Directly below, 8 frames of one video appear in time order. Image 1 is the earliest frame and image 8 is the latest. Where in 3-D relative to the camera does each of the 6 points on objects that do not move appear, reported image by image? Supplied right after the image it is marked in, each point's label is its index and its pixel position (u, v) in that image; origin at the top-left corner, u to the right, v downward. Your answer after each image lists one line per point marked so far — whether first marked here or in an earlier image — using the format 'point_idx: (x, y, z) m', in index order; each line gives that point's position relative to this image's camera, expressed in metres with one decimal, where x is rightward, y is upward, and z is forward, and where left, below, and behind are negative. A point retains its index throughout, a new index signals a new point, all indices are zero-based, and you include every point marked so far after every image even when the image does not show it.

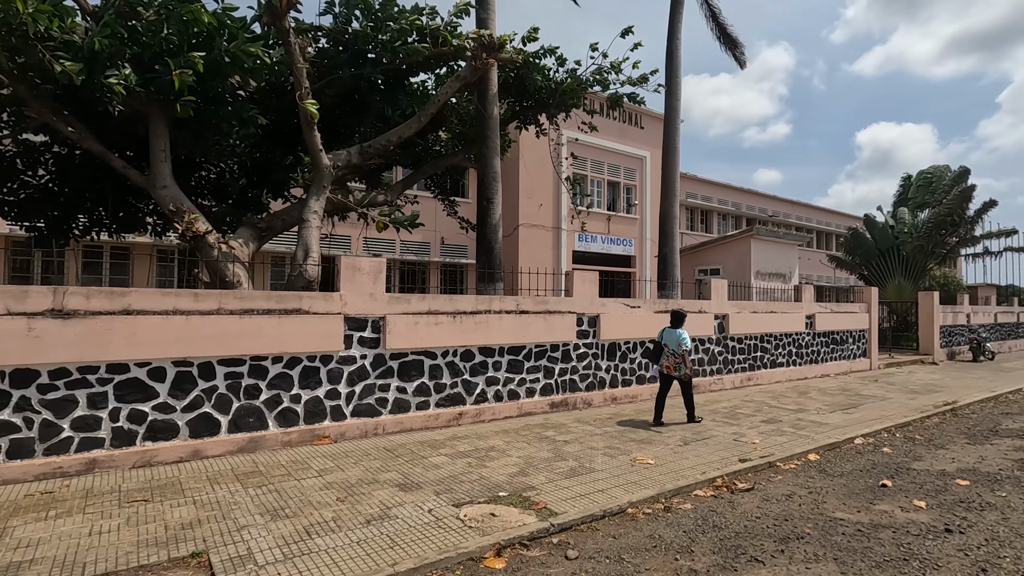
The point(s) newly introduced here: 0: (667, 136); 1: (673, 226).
0: (+3.5, +3.4, +12.2) m
1: (+3.7, +1.4, +12.2) m
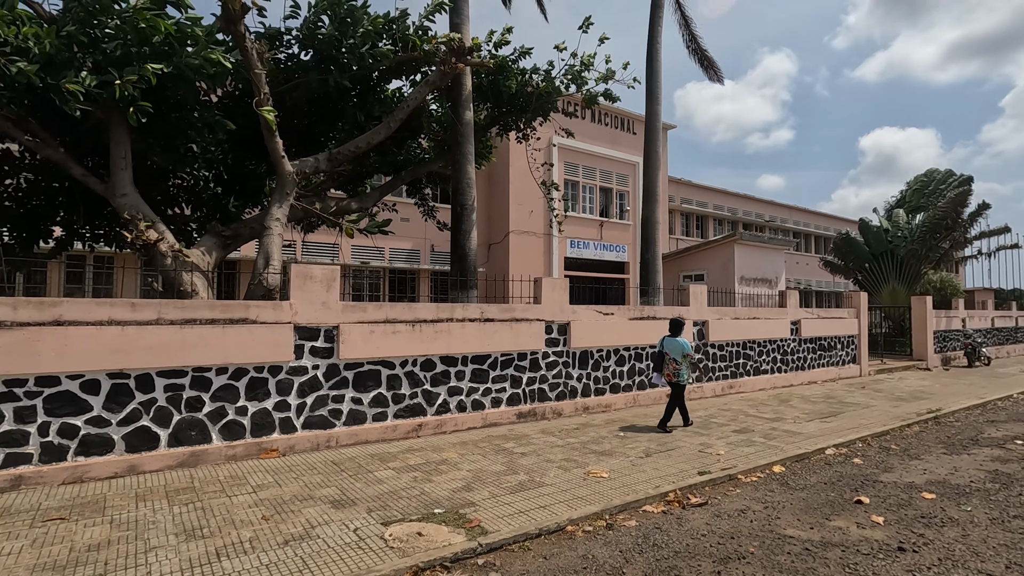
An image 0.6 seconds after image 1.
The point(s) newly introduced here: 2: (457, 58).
0: (+3.1, +3.3, +12.1) m
1: (+3.2, +1.3, +12.0) m
2: (-0.9, +3.8, +8.8) m
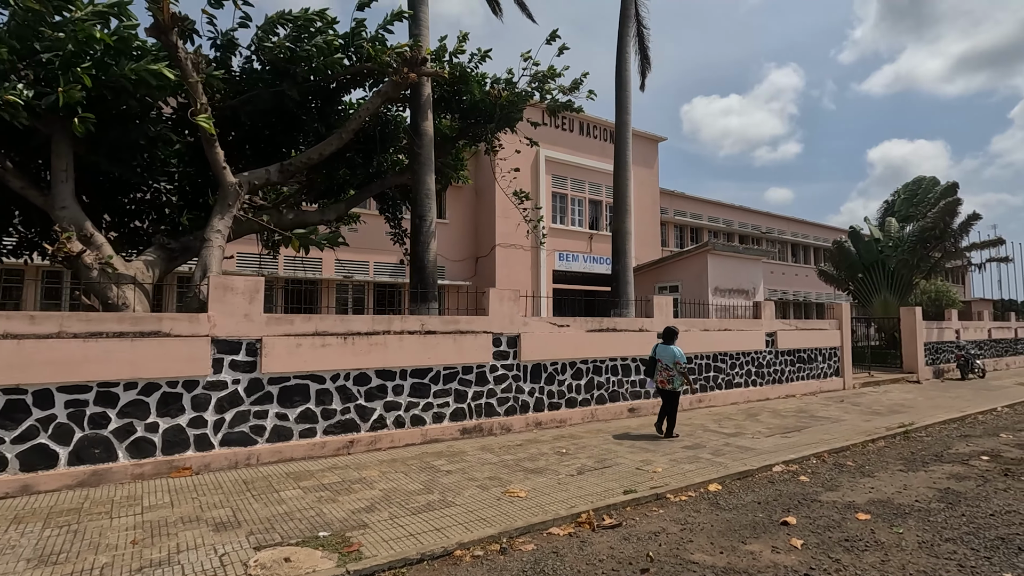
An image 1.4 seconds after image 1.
0: (+2.4, +3.0, +11.9) m
1: (+2.5, +1.0, +11.8) m
2: (-1.7, +3.6, +8.7) m
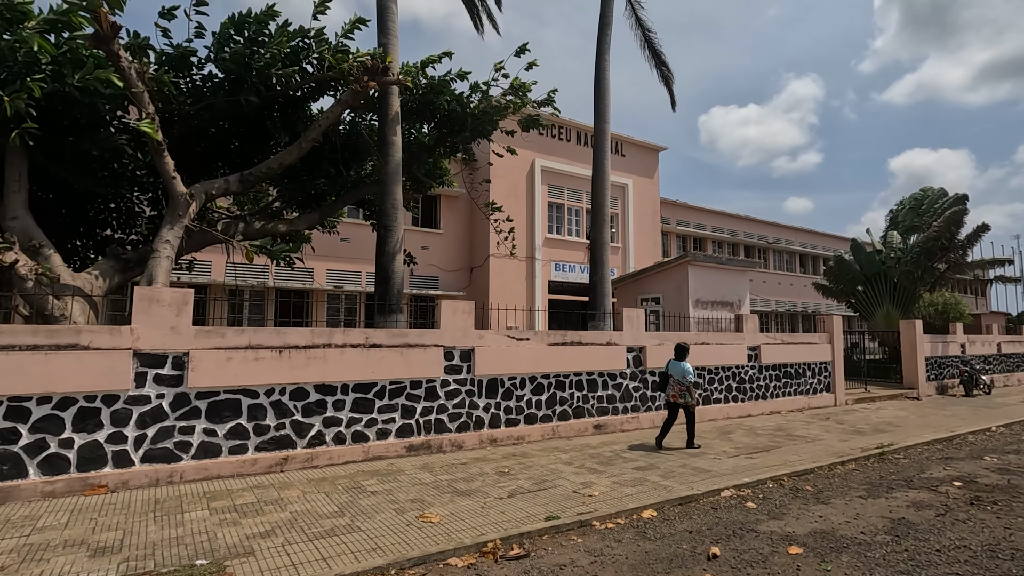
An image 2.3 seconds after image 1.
0: (+1.8, +2.8, +11.7) m
1: (+2.0, +0.7, +11.5) m
2: (-2.3, +3.4, +8.6) m
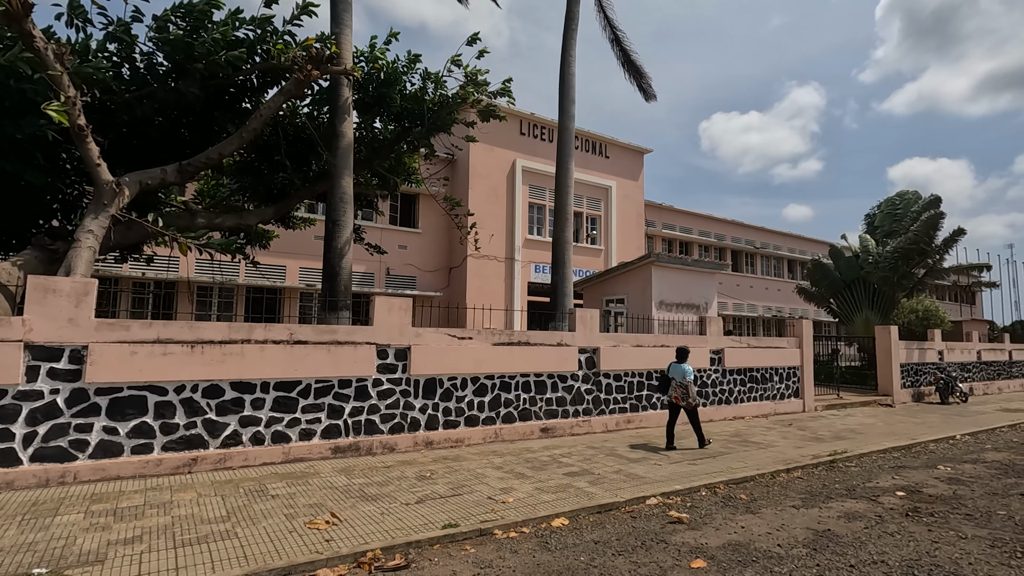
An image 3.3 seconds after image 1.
0: (+1.0, +2.8, +11.4) m
1: (+1.2, +0.7, +11.3) m
2: (-3.1, +3.4, +8.3) m
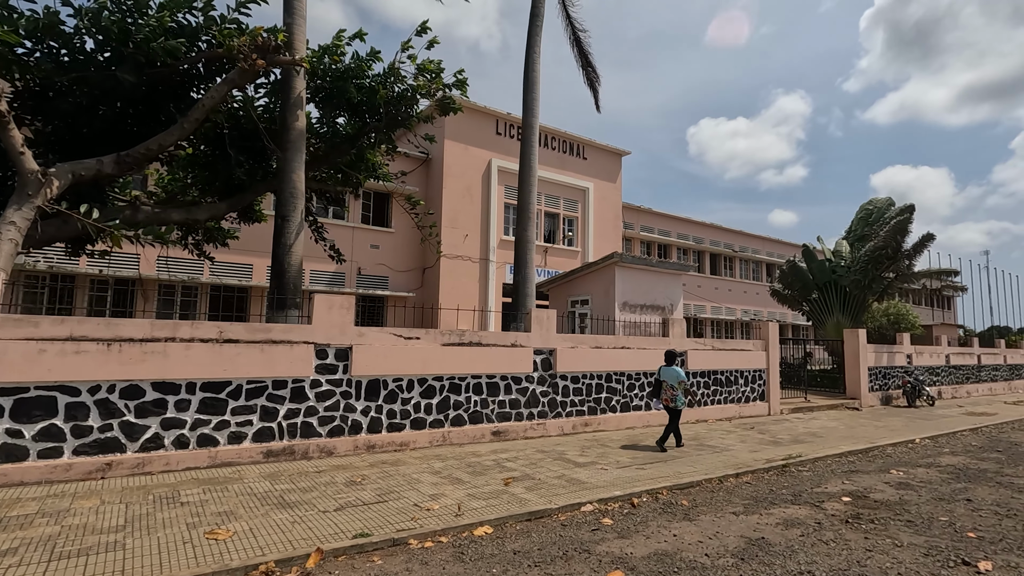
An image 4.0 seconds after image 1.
0: (+0.3, +2.8, +11.2) m
1: (+0.4, +0.7, +11.1) m
2: (-3.8, +3.5, +8.0) m
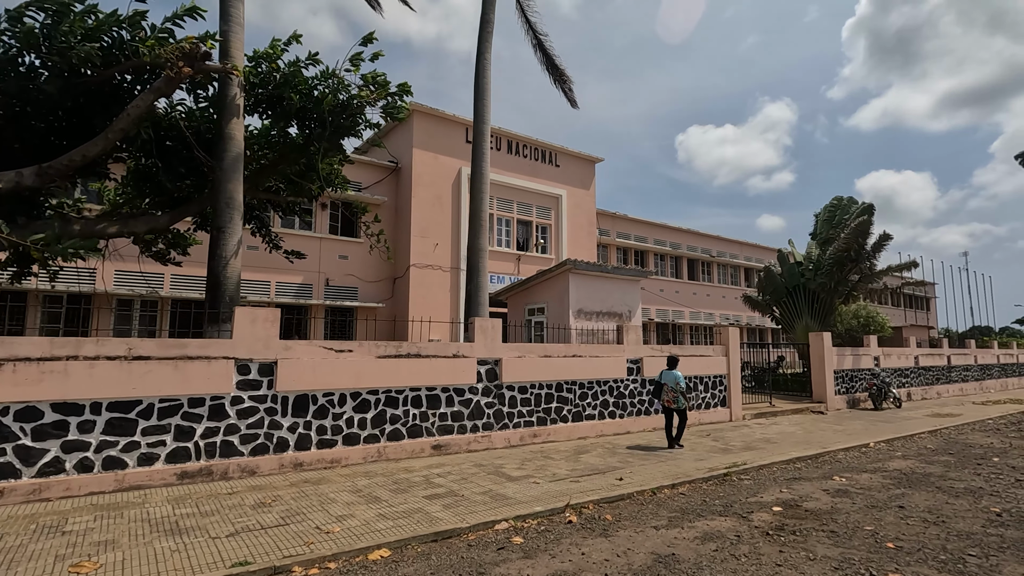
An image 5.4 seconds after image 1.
0: (-0.7, +2.6, +11.1) m
1: (-0.6, +0.6, +10.9) m
2: (-4.7, +3.3, +7.8) m
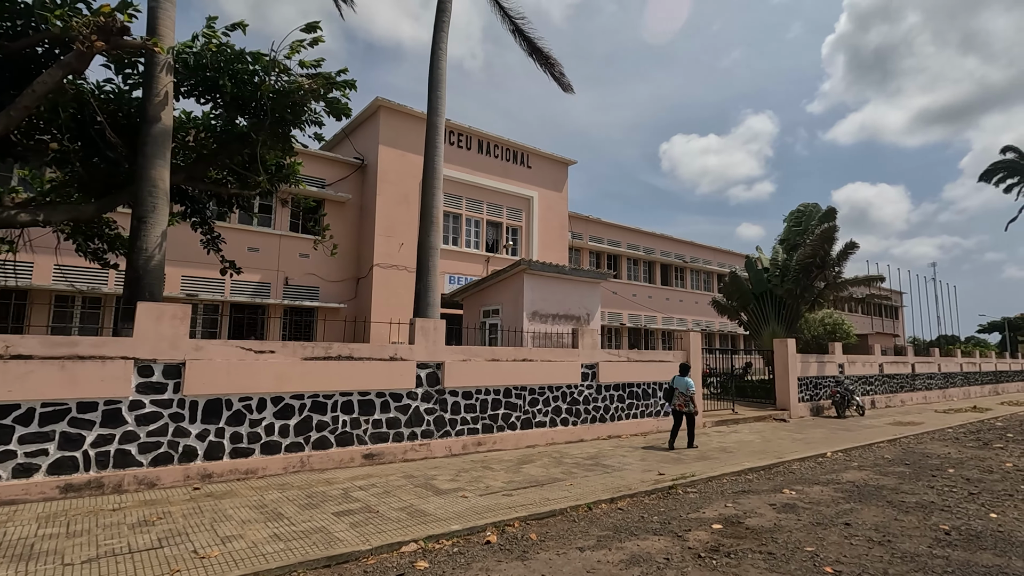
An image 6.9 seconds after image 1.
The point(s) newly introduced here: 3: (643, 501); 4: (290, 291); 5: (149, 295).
0: (-1.6, +2.6, +10.6) m
1: (-1.5, +0.6, +10.4) m
2: (-5.5, +3.4, +7.2) m
3: (+1.5, -2.5, +6.2) m
4: (-8.0, -0.1, +19.1) m
5: (-5.4, -0.2, +7.9) m
